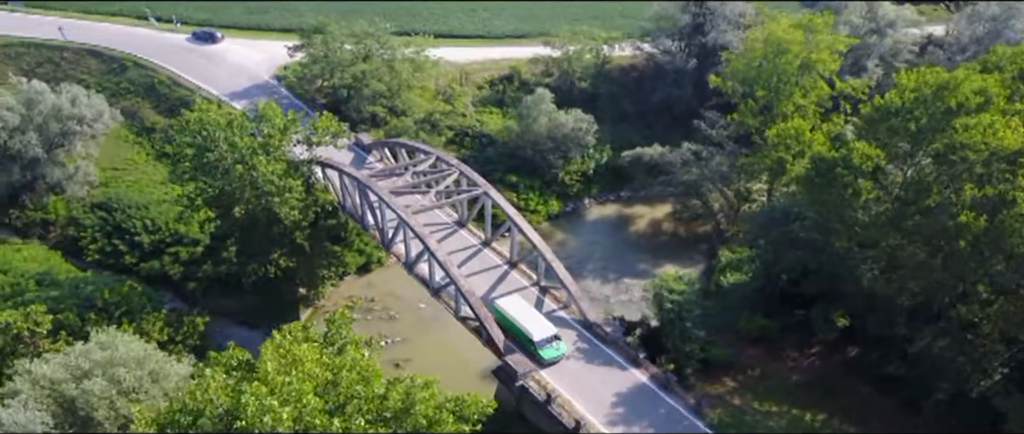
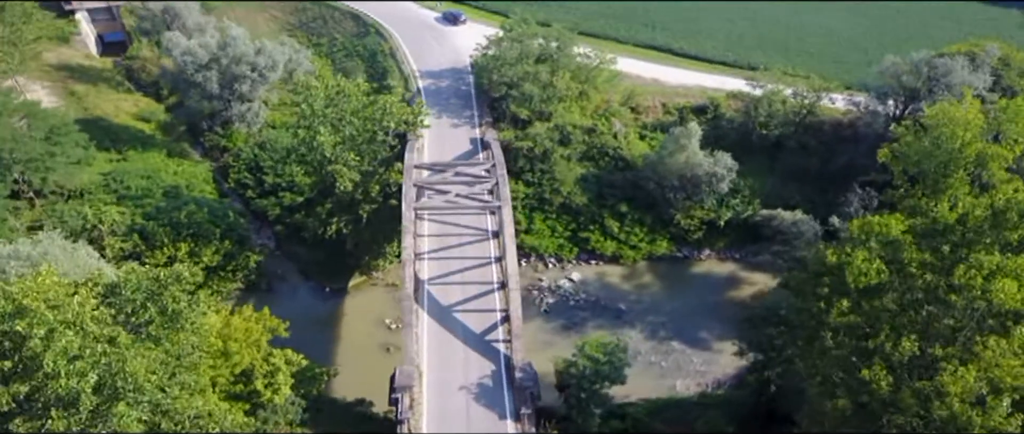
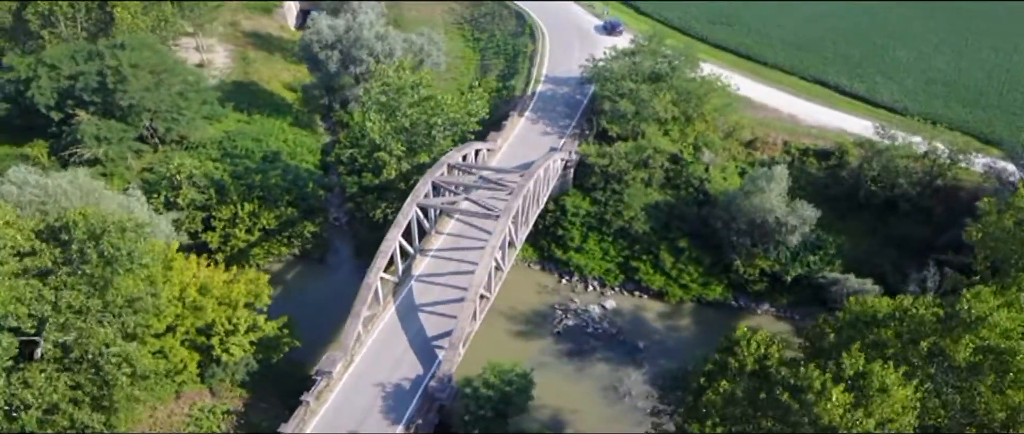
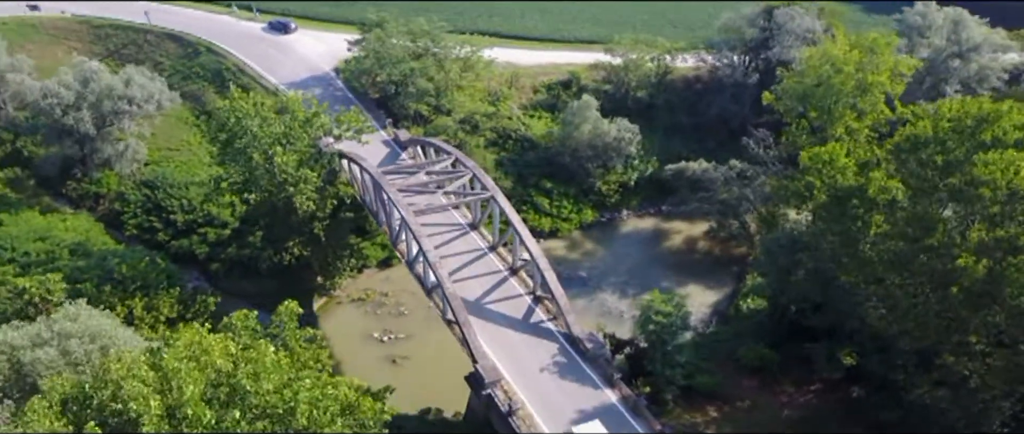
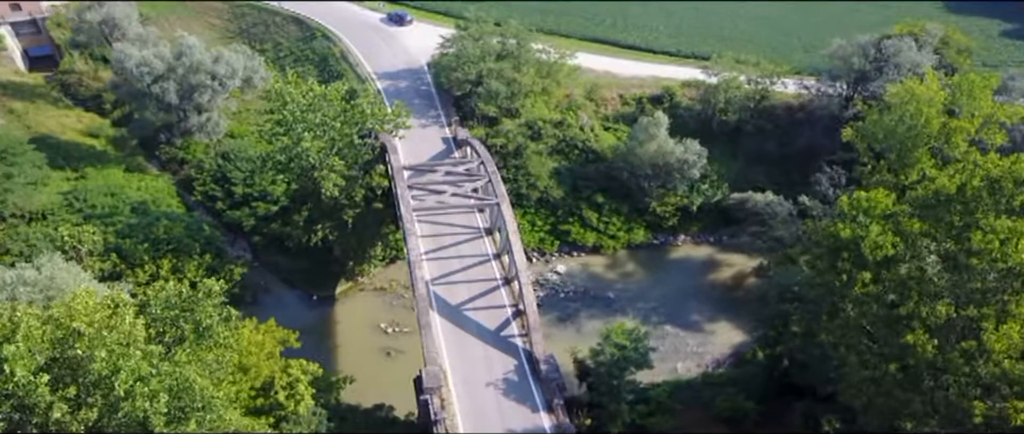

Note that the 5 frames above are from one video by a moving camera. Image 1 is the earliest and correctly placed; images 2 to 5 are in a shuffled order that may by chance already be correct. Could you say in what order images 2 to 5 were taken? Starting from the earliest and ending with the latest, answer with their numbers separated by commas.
4, 5, 2, 3
